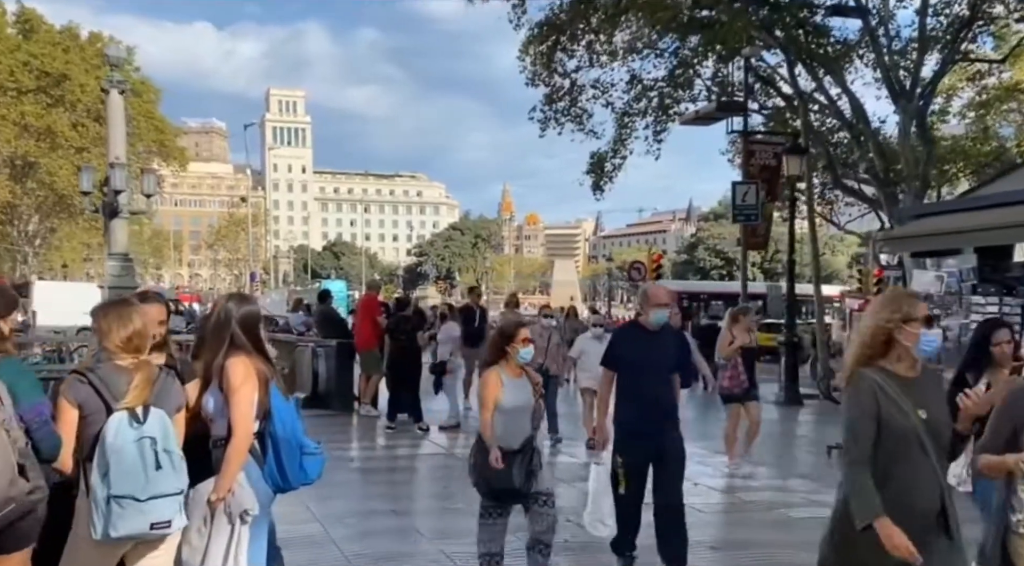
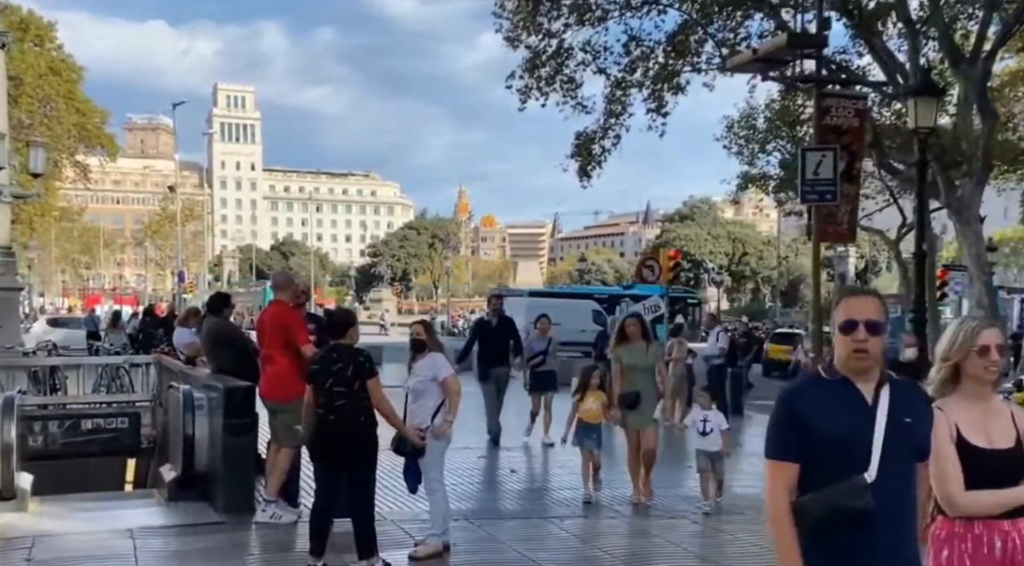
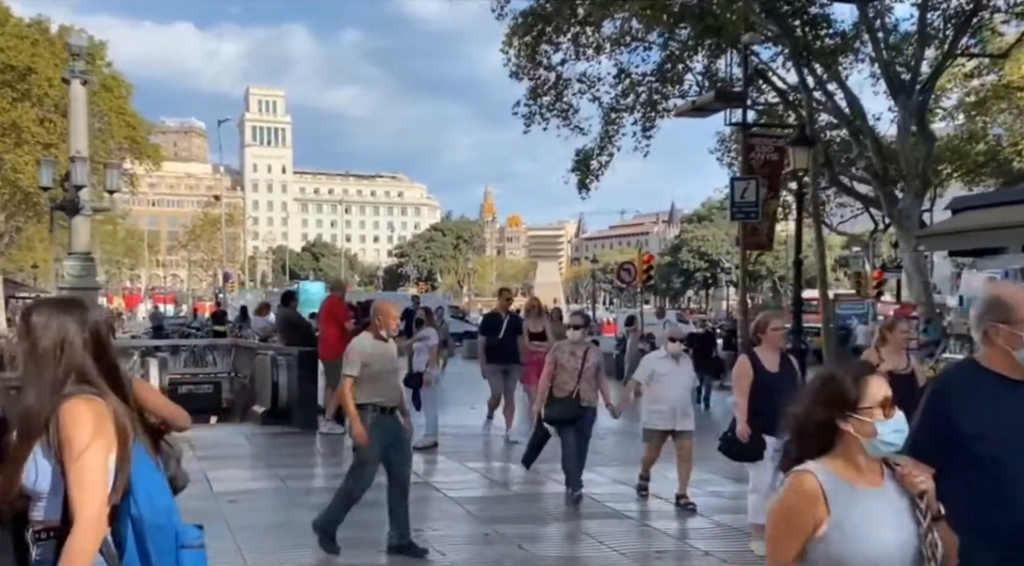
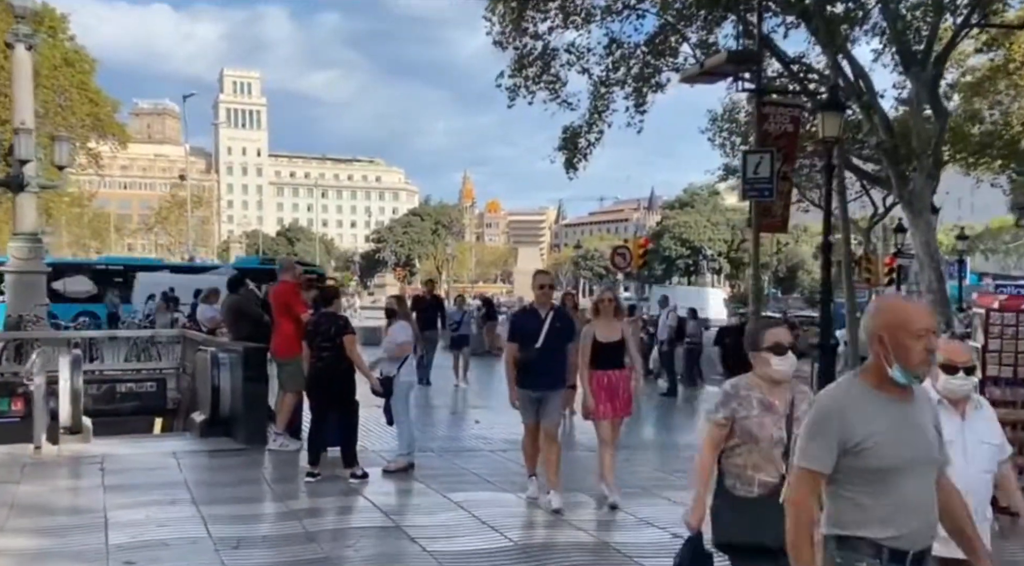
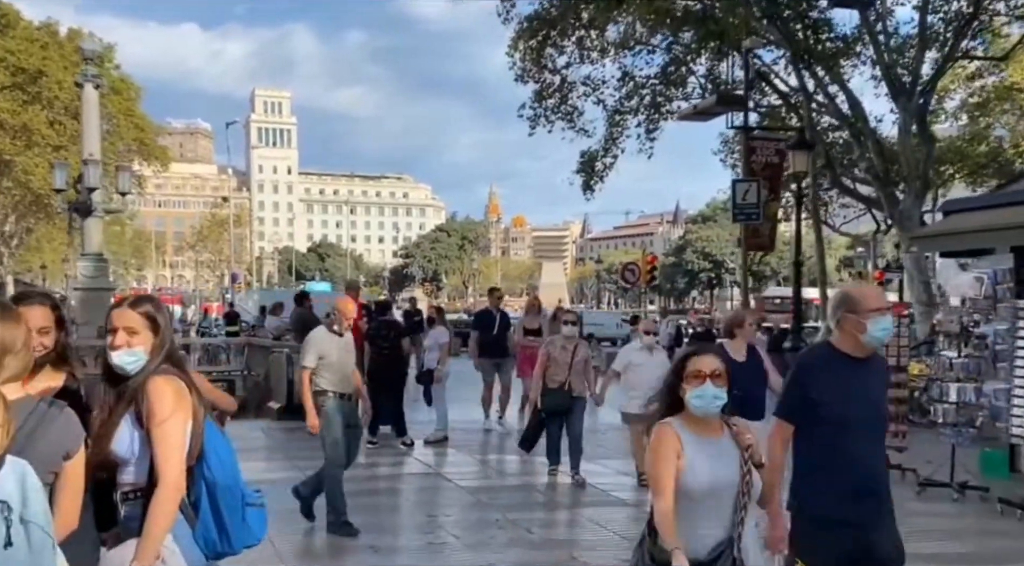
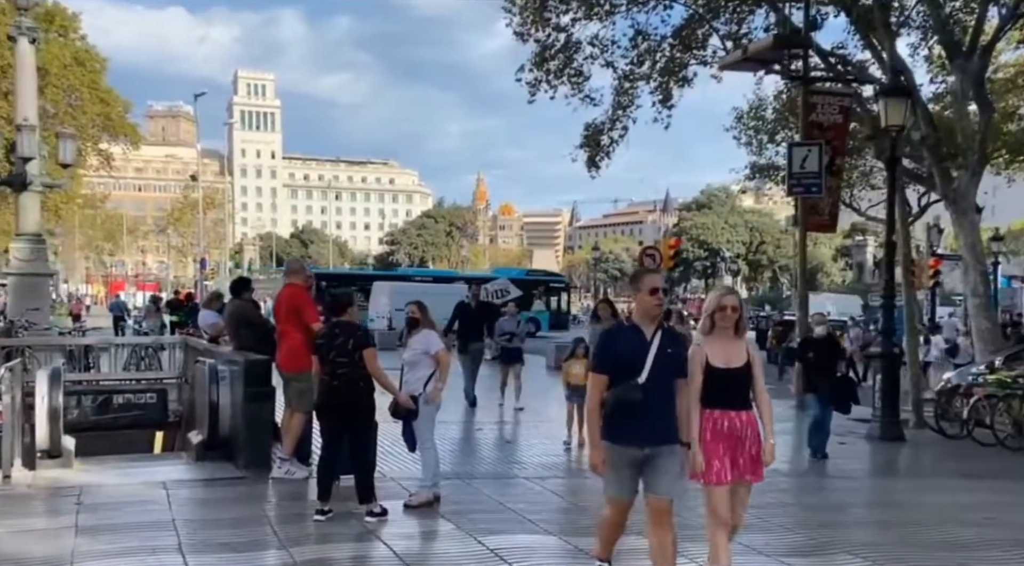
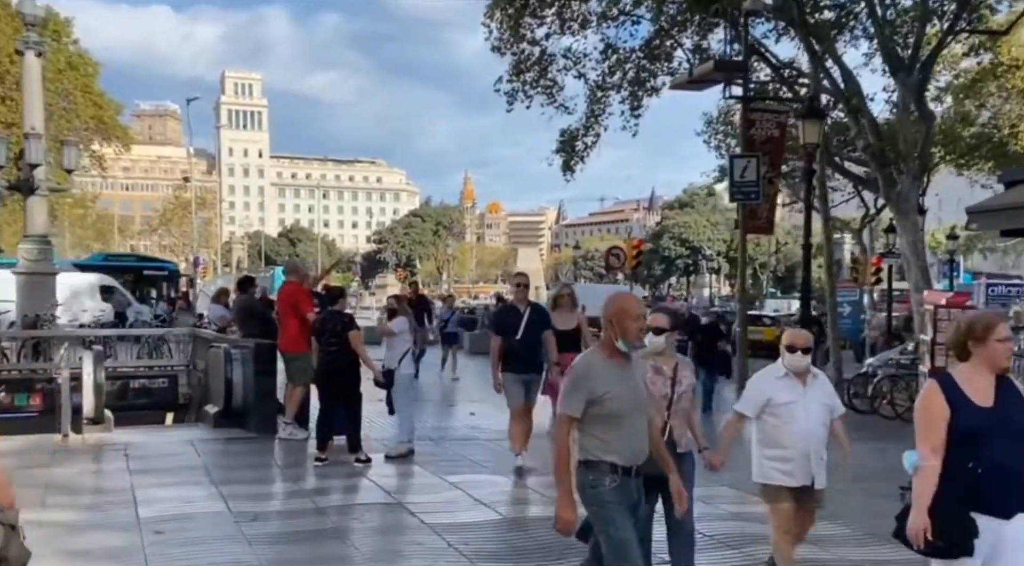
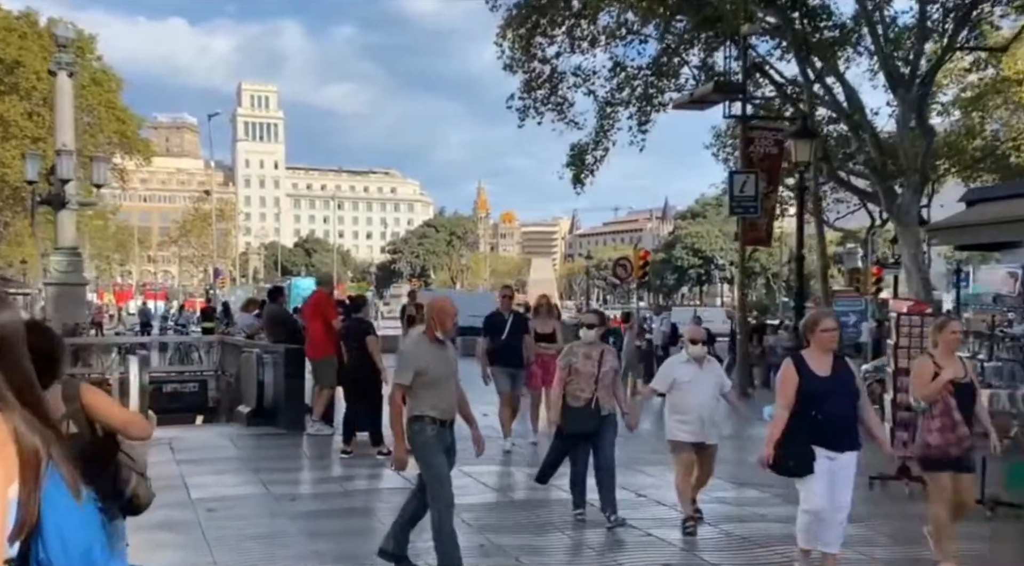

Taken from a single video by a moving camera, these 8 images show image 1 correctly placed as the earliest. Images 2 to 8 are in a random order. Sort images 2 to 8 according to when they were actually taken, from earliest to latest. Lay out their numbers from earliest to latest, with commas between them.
5, 3, 8, 7, 4, 6, 2
